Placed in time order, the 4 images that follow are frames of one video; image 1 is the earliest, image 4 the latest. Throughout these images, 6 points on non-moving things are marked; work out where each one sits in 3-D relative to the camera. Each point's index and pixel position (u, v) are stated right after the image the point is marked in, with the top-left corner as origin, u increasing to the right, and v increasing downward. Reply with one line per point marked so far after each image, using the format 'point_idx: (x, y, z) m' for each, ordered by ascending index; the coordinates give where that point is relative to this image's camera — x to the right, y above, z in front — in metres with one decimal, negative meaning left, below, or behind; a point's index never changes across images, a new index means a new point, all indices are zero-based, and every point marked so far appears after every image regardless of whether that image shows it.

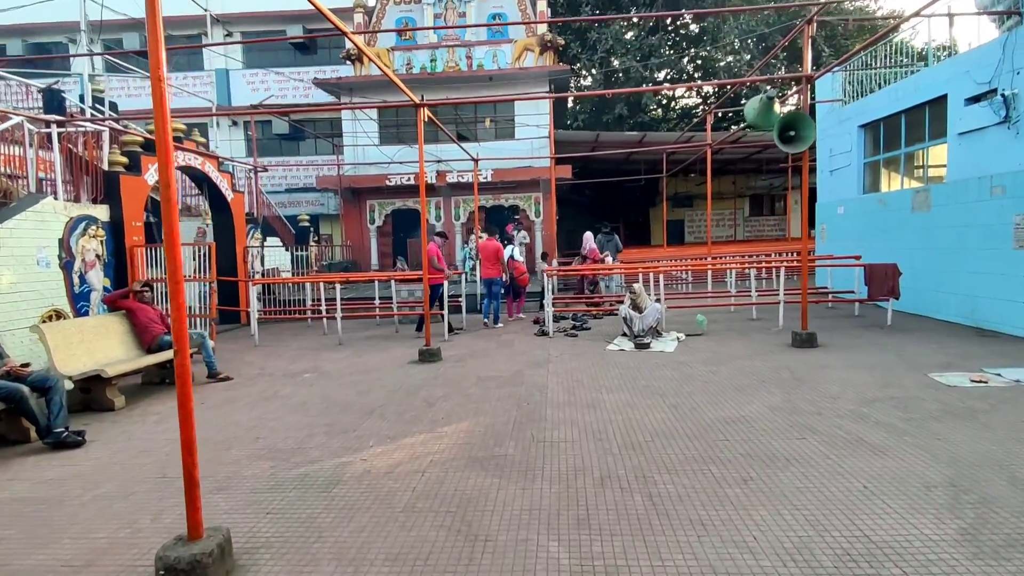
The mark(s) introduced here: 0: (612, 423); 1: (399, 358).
0: (+0.9, -1.2, +5.0) m
1: (-1.8, -1.1, +8.4) m
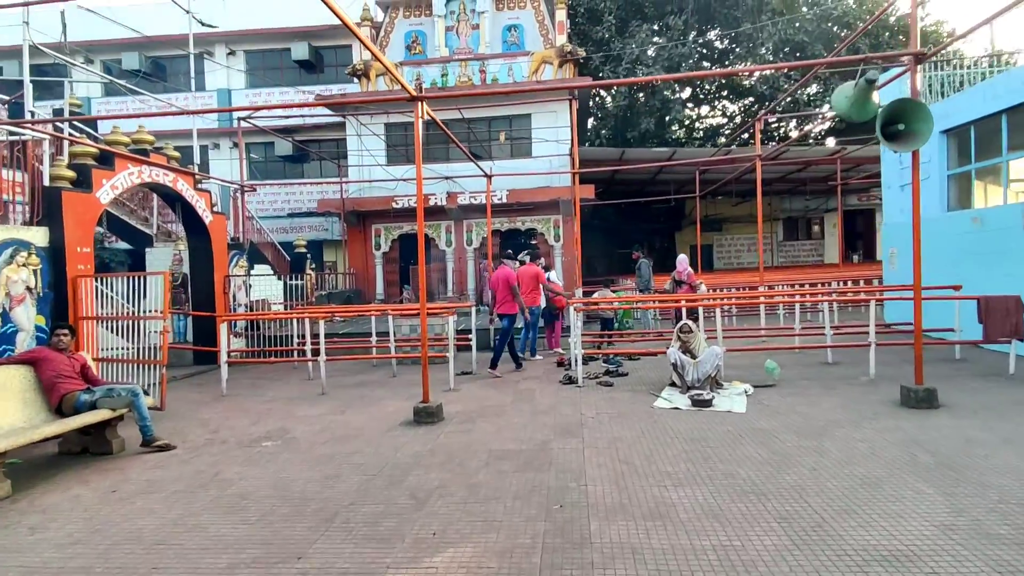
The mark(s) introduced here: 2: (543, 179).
0: (+1.1, -1.6, +3.2) m
1: (-1.5, -1.6, +6.7) m
2: (+1.0, +3.6, +17.5) m
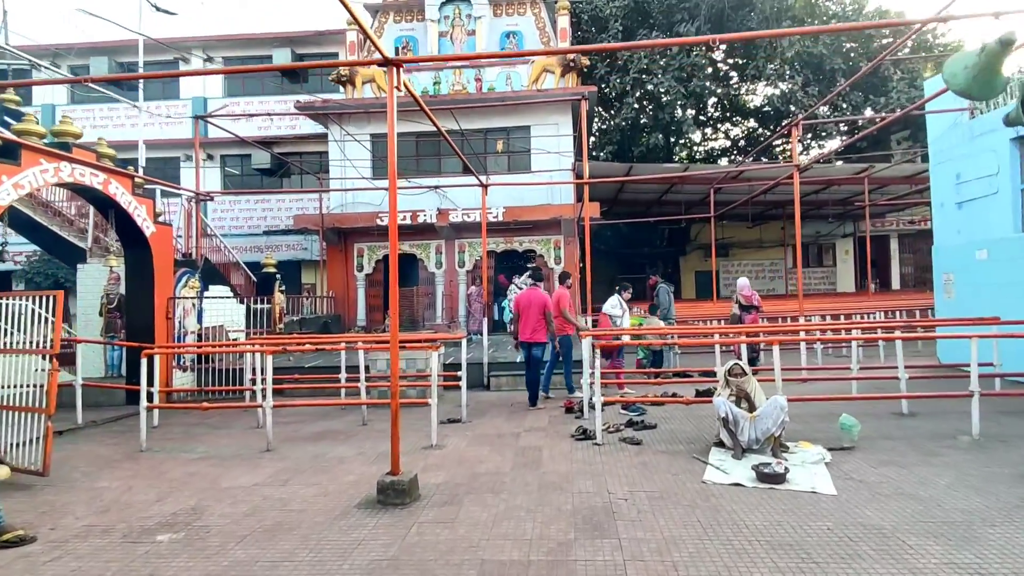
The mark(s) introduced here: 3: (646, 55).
0: (+1.1, -1.7, +1.5) m
1: (-1.5, -1.8, +4.9) m
2: (+0.9, +2.7, +16.1) m
3: (+4.1, +7.2, +16.8) m
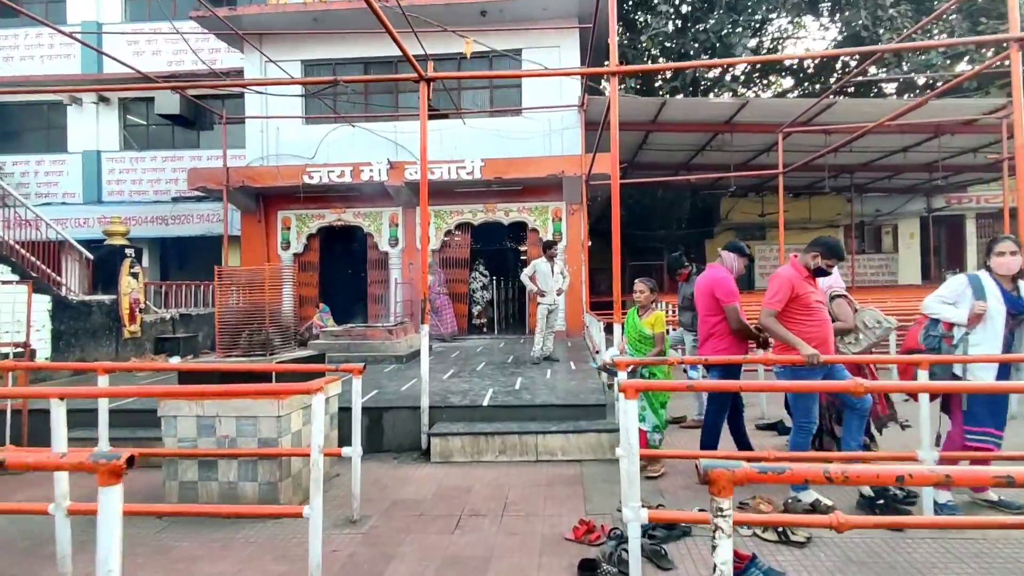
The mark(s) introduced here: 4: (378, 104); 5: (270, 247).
0: (+0.8, -1.7, -3.0) m
1: (-1.9, -1.7, +0.5) m
2: (+0.5, +3.0, +11.5) m
3: (+3.8, +7.4, +12.2) m
4: (-3.0, +4.0, +12.1) m
5: (-5.4, +0.9, +12.3) m
